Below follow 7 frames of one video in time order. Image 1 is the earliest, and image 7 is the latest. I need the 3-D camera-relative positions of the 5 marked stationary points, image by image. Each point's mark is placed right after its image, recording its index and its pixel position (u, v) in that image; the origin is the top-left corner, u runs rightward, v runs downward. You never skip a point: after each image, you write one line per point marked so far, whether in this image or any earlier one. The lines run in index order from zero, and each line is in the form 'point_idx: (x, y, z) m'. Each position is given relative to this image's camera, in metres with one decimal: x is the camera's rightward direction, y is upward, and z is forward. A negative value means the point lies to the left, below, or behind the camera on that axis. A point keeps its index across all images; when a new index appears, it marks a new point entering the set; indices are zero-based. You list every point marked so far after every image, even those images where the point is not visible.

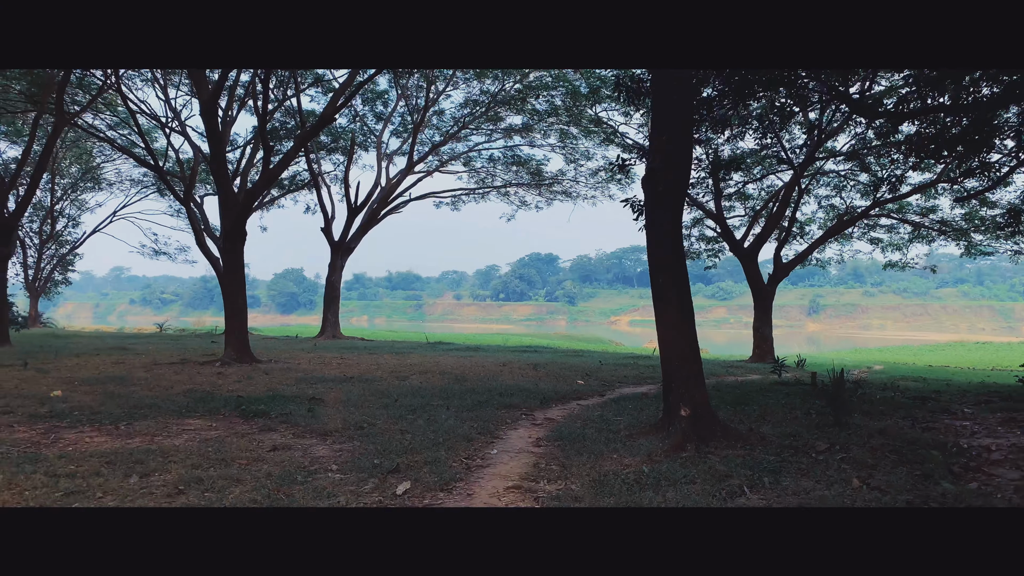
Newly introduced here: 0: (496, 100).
0: (-0.4, +4.3, +18.3) m
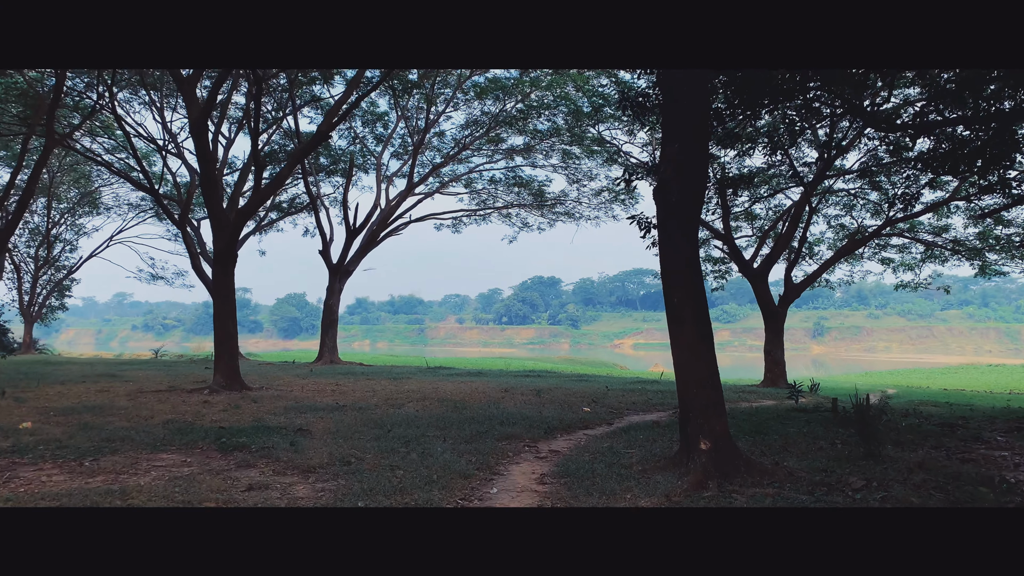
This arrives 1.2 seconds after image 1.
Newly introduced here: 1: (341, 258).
0: (-0.4, +3.8, +18.0) m
1: (-4.3, +0.8, +19.6) m
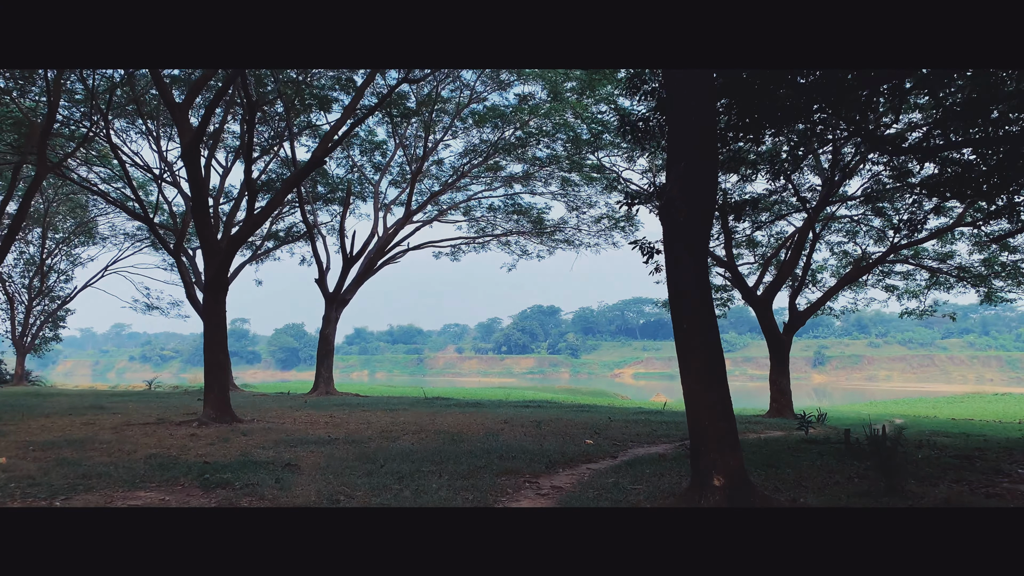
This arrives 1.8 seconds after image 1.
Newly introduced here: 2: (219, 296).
0: (-0.4, +3.2, +17.9) m
1: (-4.3, 0.0, +19.4) m
2: (-4.2, -0.1, +11.3) m
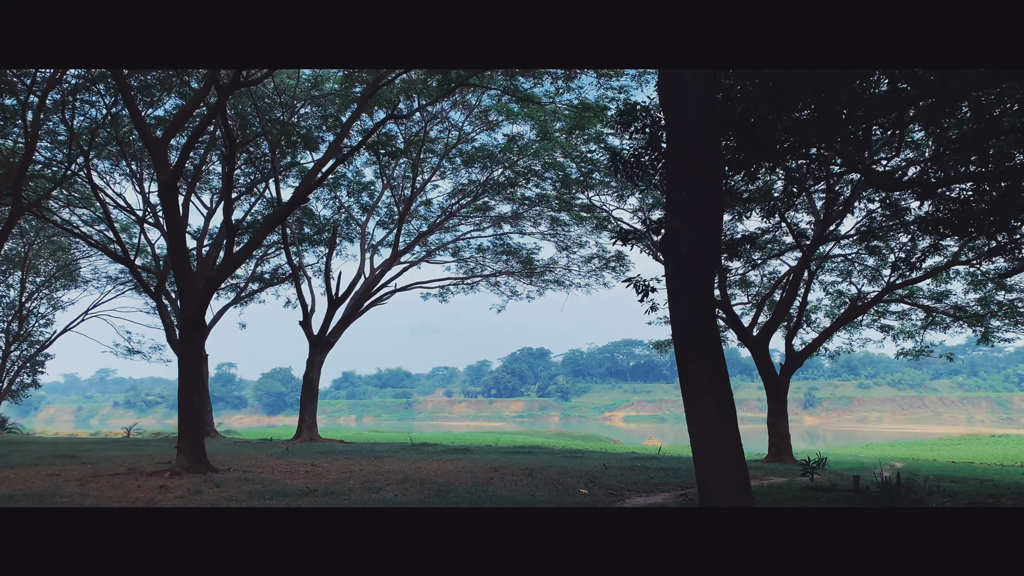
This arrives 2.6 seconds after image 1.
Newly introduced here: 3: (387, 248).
0: (-0.7, +2.2, +17.7) m
1: (-4.5, -1.0, +19.0) m
2: (-4.3, -0.7, +10.9) m
3: (-3.1, +1.0, +19.5) m
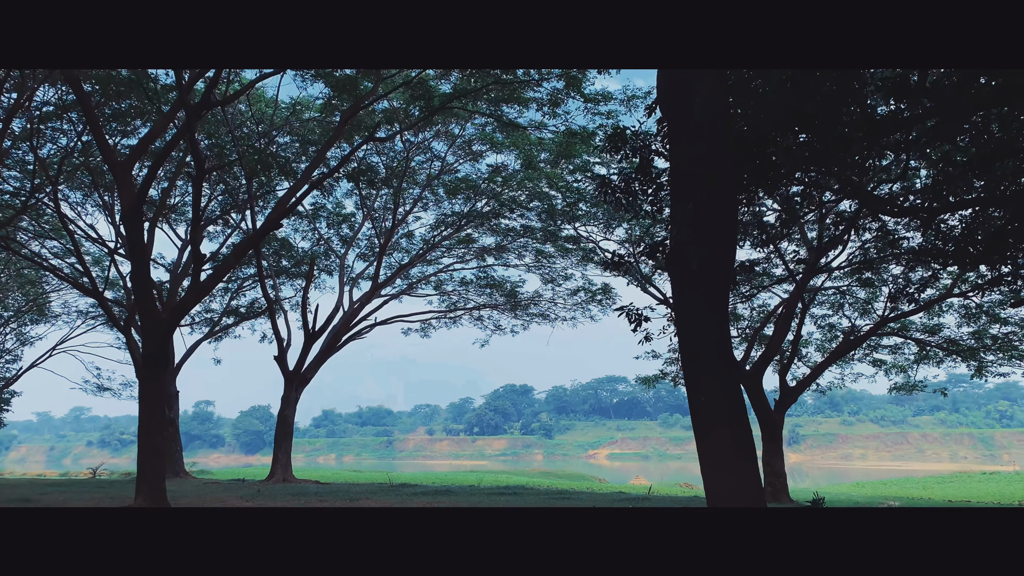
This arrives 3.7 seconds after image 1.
0: (-1.0, +1.5, +17.3) m
1: (-4.9, -1.8, +18.3) m
2: (-4.5, -1.1, +10.3) m
3: (-3.5, +0.2, +19.0) m
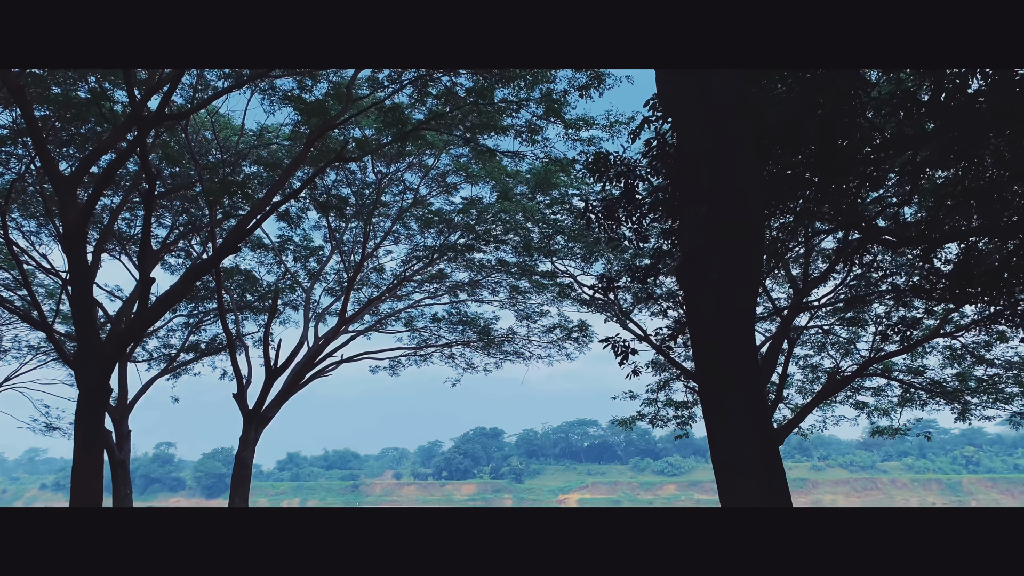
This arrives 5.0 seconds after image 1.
0: (-1.6, +0.7, +16.8) m
1: (-5.5, -2.5, +17.5) m
2: (-4.8, -1.5, +9.5) m
3: (-4.1, -0.7, +18.3) m
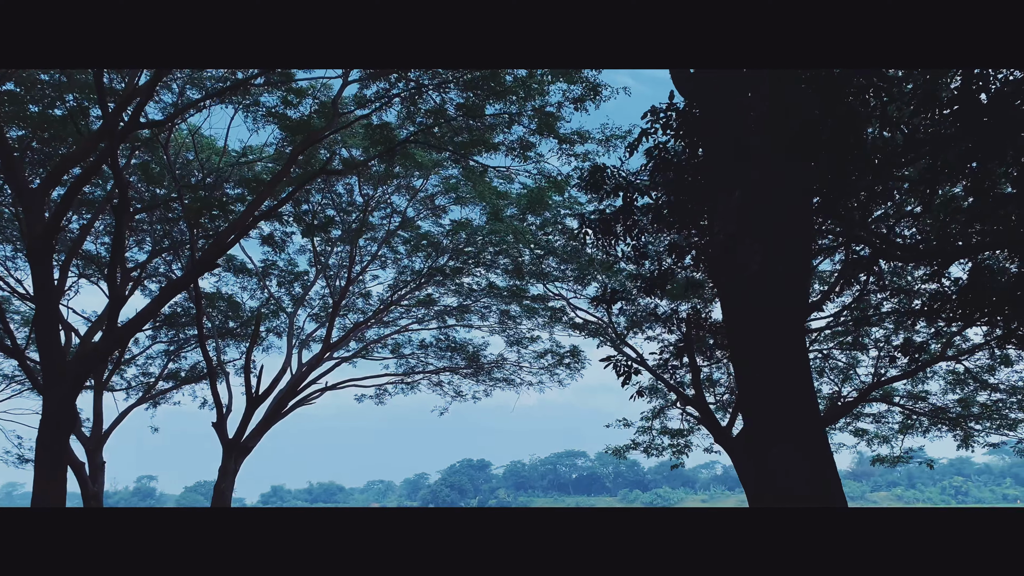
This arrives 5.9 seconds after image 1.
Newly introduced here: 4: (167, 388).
0: (-1.8, +0.2, +16.4) m
1: (-5.8, -3.1, +16.9) m
2: (-4.9, -1.7, +9.0) m
3: (-4.3, -1.2, +17.8) m
4: (-8.1, -2.4, +18.7) m
